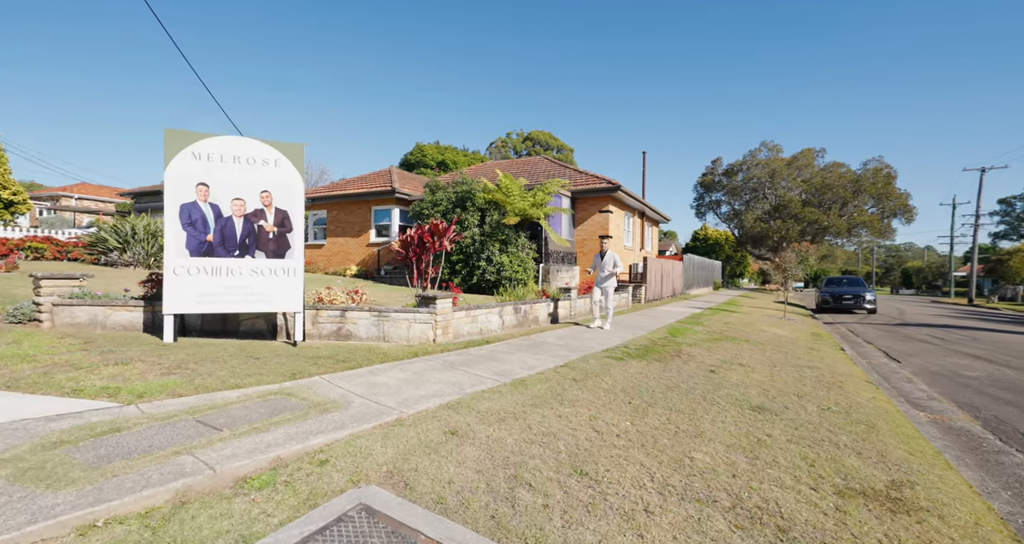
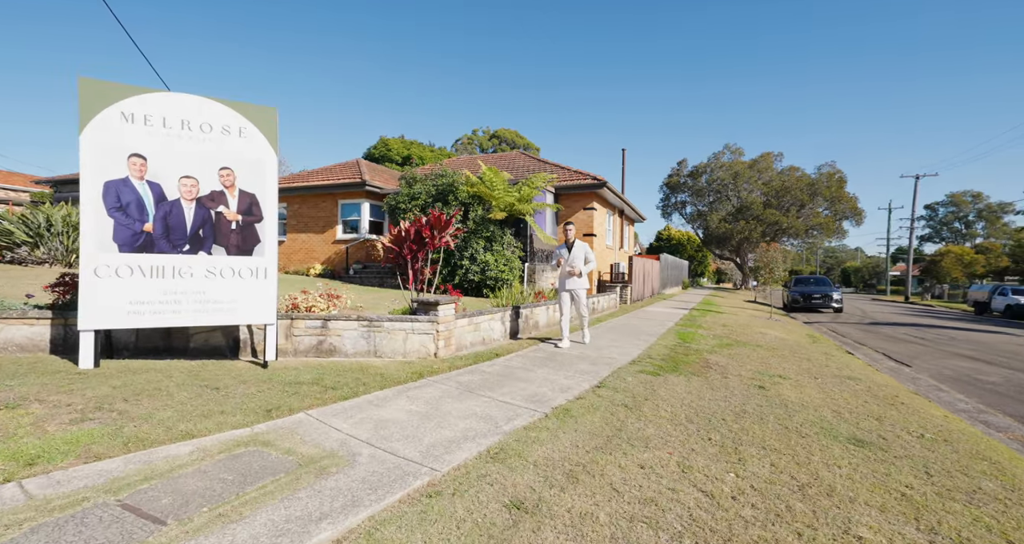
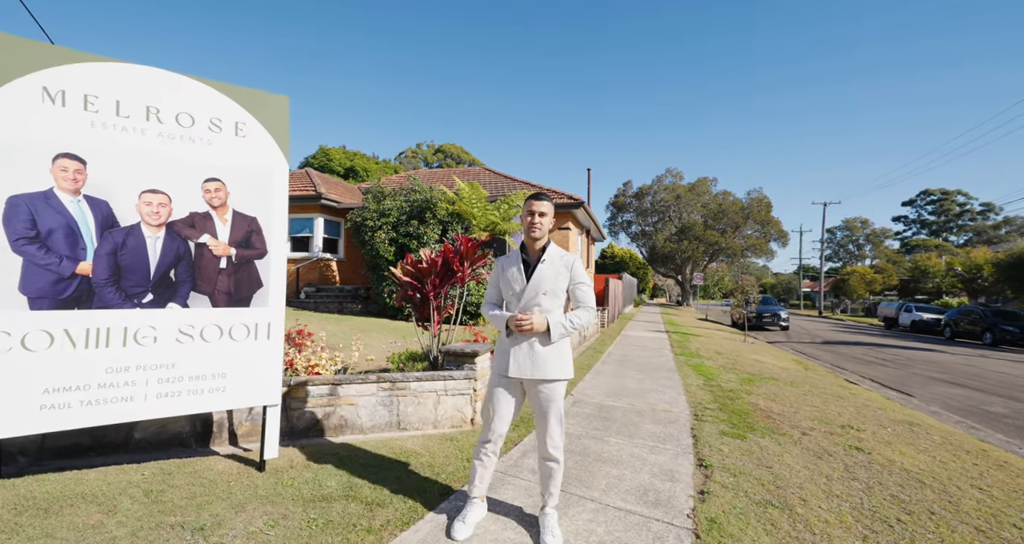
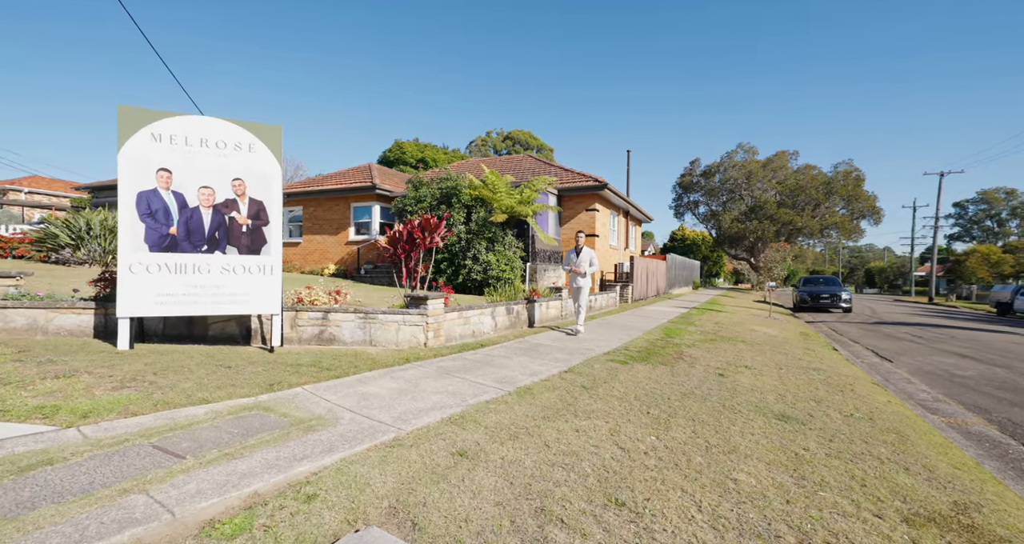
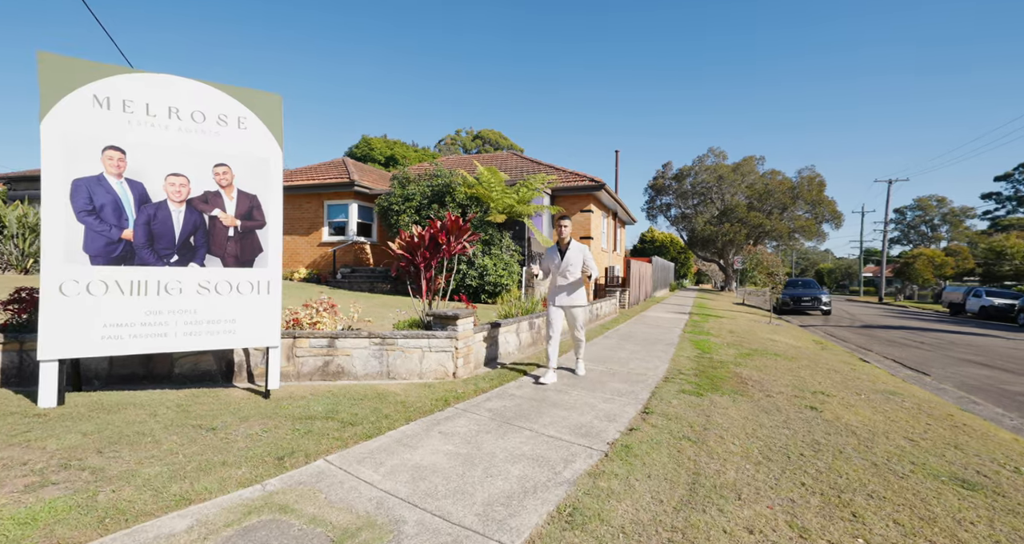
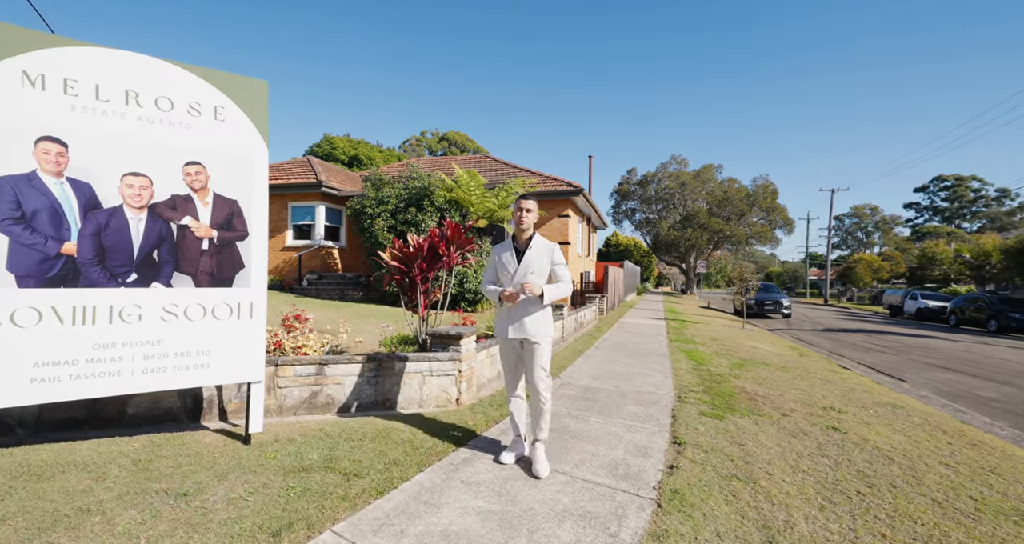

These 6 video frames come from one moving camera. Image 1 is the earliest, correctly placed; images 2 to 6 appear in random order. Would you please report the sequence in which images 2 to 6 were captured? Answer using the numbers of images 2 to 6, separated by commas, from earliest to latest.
4, 2, 5, 6, 3
